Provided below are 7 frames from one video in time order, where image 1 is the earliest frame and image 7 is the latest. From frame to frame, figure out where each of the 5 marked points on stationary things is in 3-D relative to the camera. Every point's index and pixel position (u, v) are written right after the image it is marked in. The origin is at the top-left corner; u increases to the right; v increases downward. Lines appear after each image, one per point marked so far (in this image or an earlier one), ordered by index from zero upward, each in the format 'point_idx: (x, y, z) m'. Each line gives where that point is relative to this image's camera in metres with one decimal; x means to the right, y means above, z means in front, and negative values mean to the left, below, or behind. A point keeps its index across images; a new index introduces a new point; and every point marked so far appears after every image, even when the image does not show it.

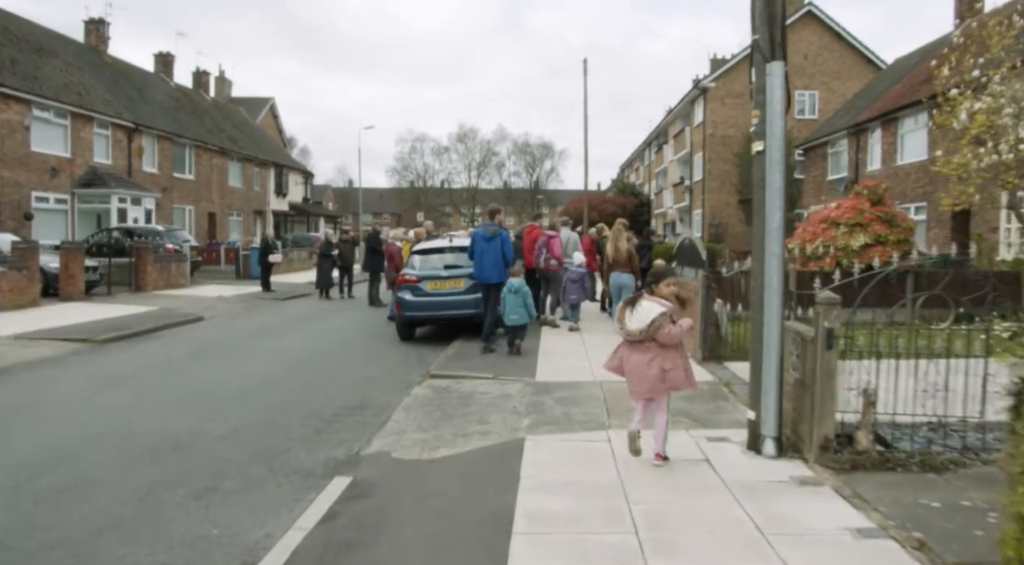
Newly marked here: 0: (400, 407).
0: (-1.1, -1.3, +7.5) m
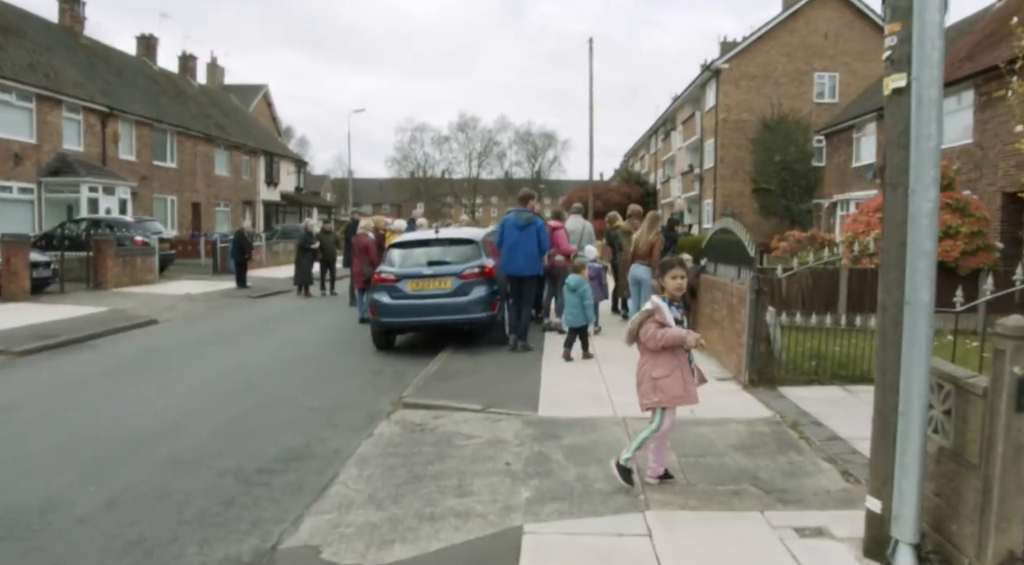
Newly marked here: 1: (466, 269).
0: (-1.2, -1.4, +5.5) m
1: (-0.7, +0.2, +9.8) m
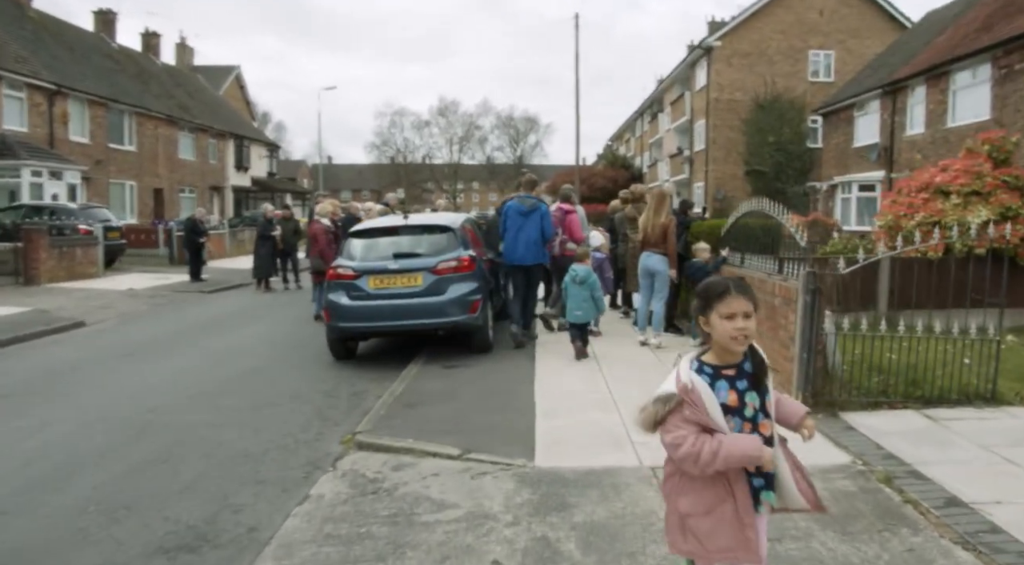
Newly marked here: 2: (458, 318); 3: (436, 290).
0: (-1.3, -1.4, +3.8) m
1: (-0.8, +0.2, +8.1) m
2: (-0.6, -0.4, +8.0) m
3: (-0.9, -0.1, +8.0) m
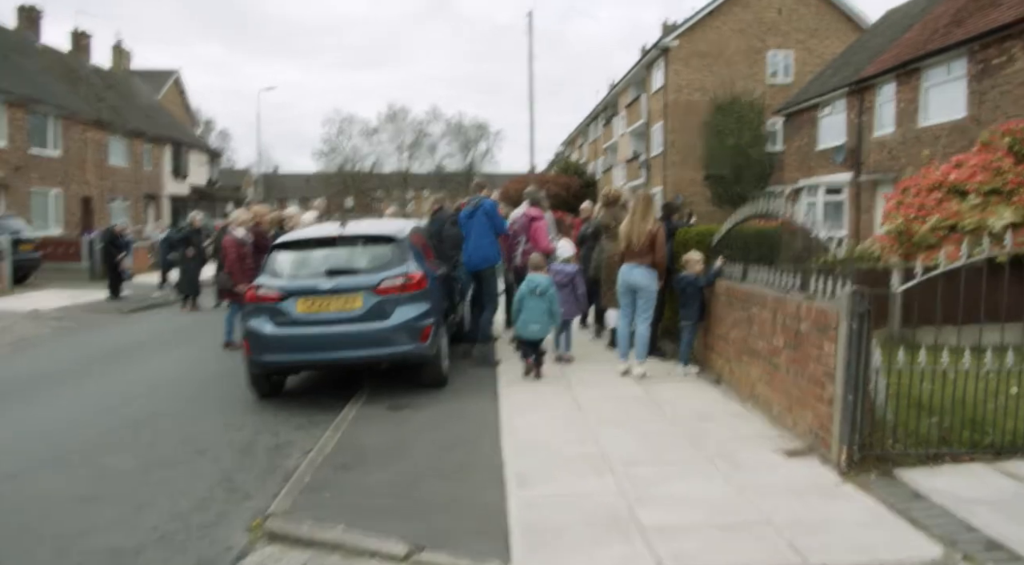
0: (-1.3, -1.6, +2.3) m
1: (-1.2, 0.0, +6.7) m
2: (-1.0, -0.6, +6.6) m
3: (-1.3, -0.3, +6.6) m
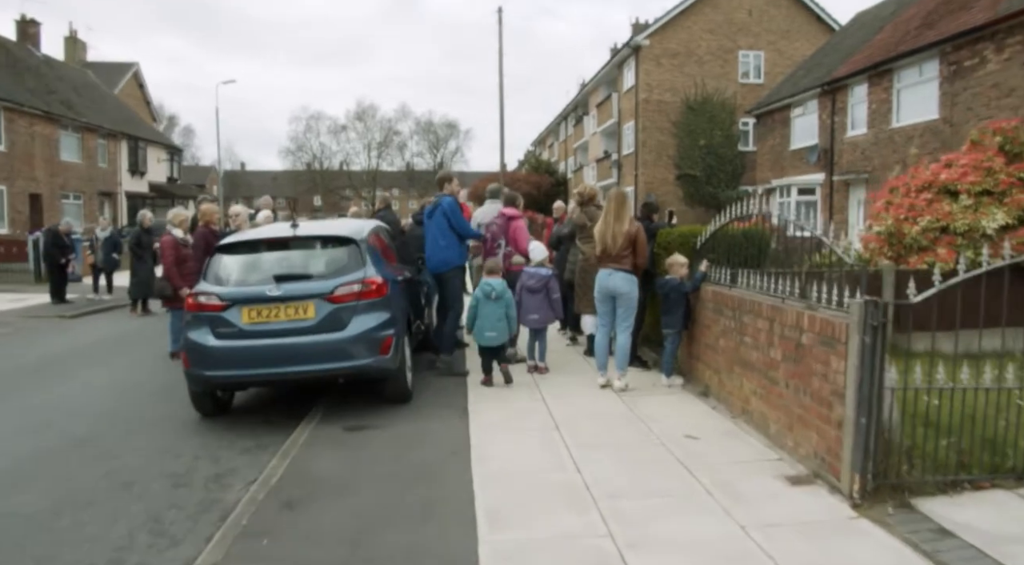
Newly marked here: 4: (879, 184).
0: (-1.4, -1.6, +1.7) m
1: (-1.5, 0.0, +6.1) m
2: (-1.3, -0.7, +6.0) m
3: (-1.5, -0.4, +6.0) m
4: (+9.6, +2.6, +18.6) m
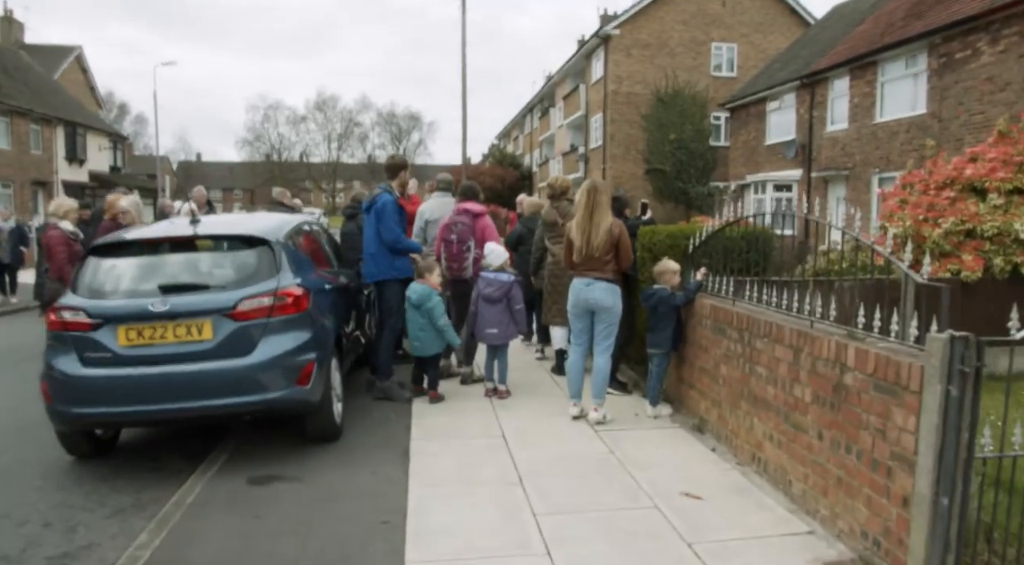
0: (-1.5, -1.7, +0.5) m
1: (-1.8, -0.1, +4.8) m
2: (-1.6, -0.7, +4.8) m
3: (-1.8, -0.4, +4.7) m
4: (+8.7, +2.5, +17.8) m
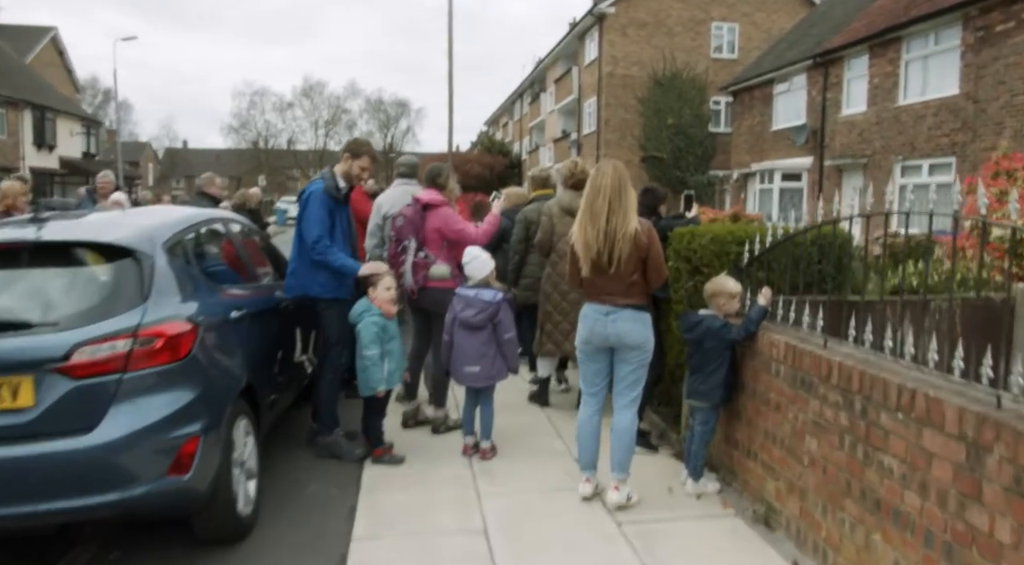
0: (-1.5, -1.9, -1.1) m
1: (-1.8, -0.3, +3.2) m
2: (-1.6, -0.9, +3.2) m
3: (-1.9, -0.6, +3.1) m
4: (+8.4, +2.6, +16.3) m
